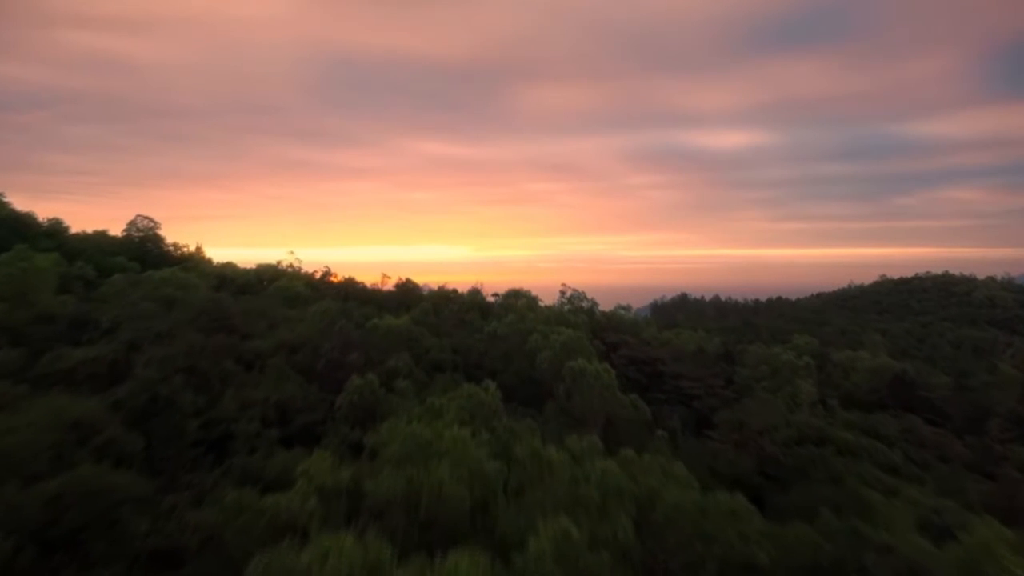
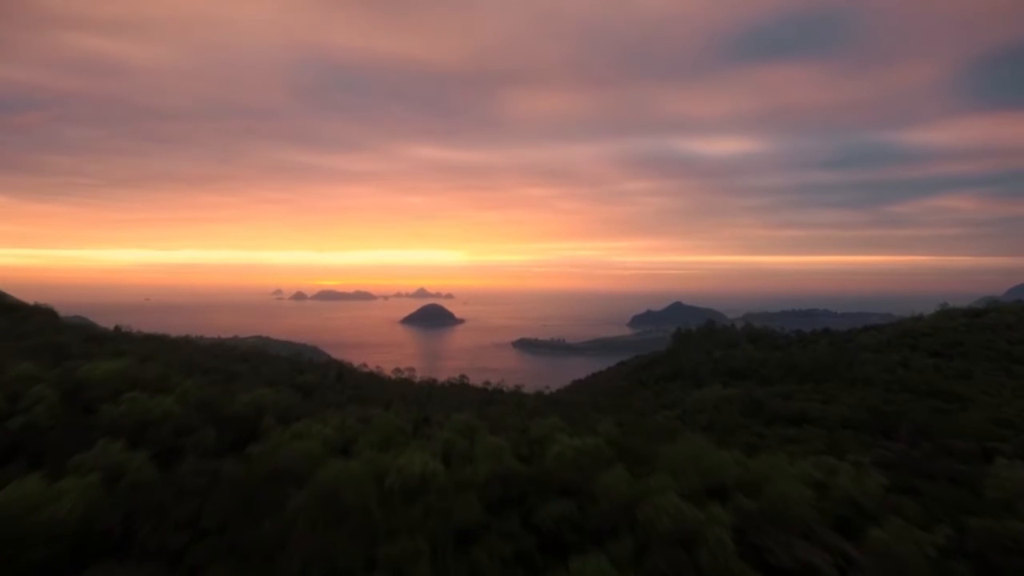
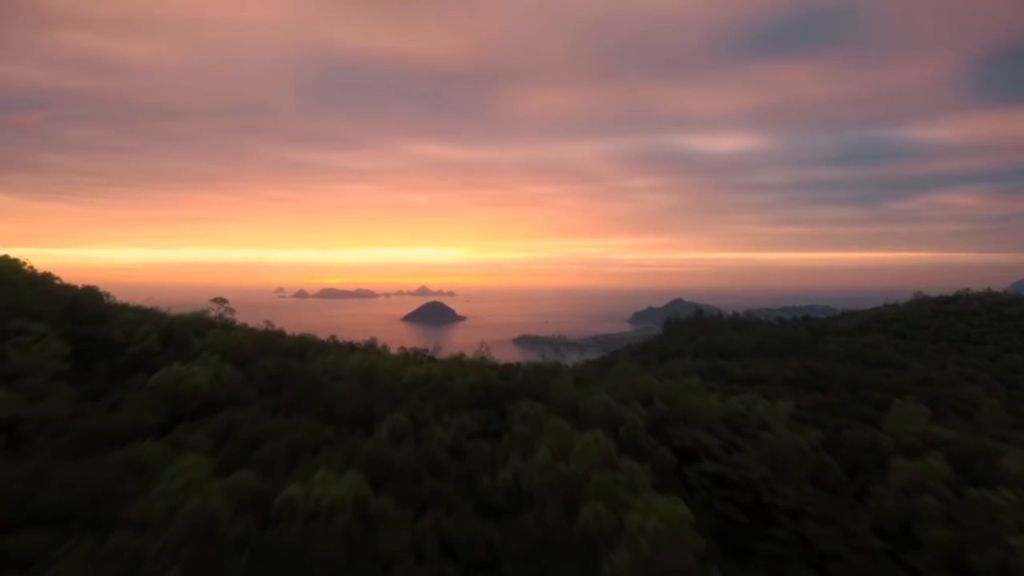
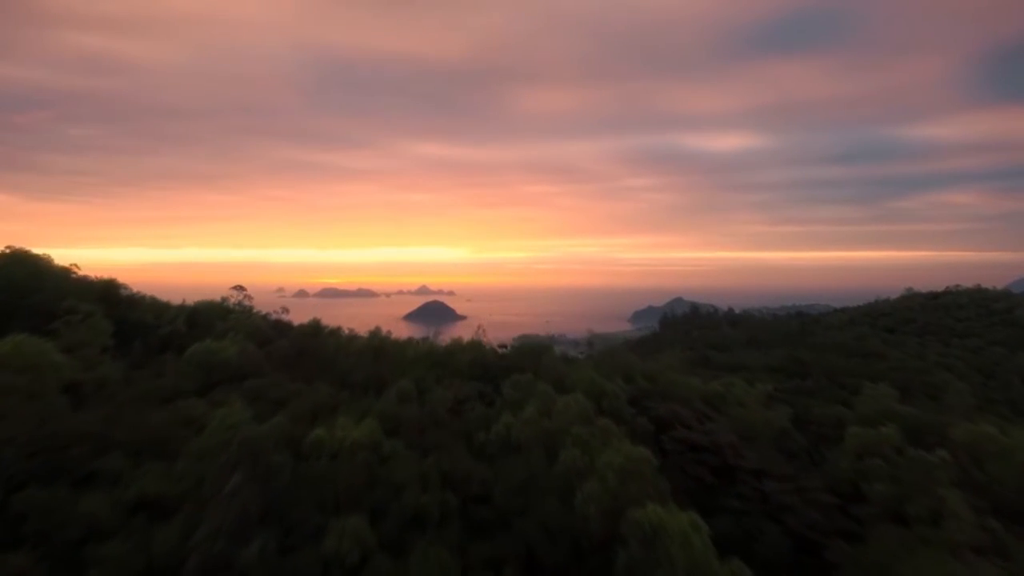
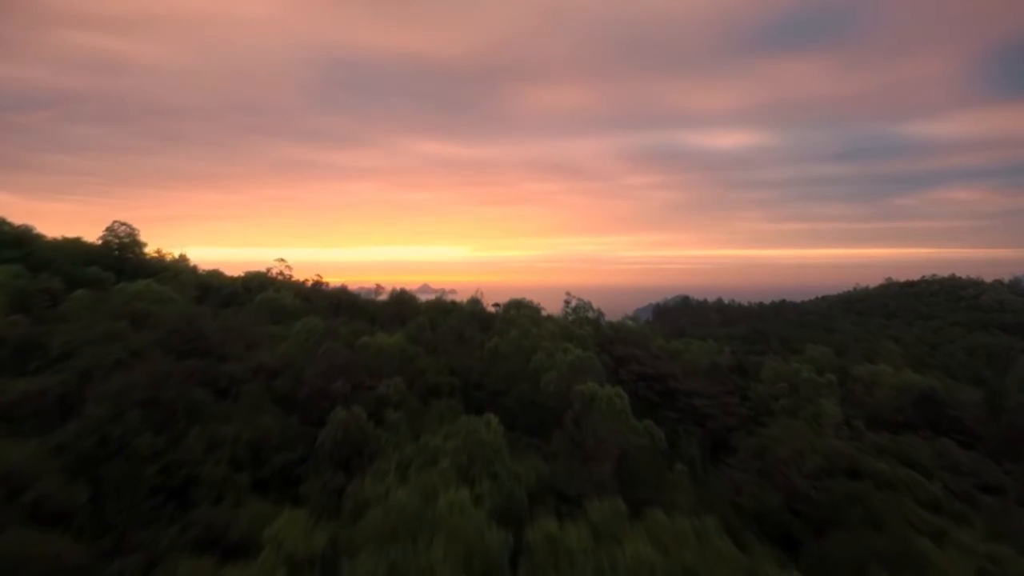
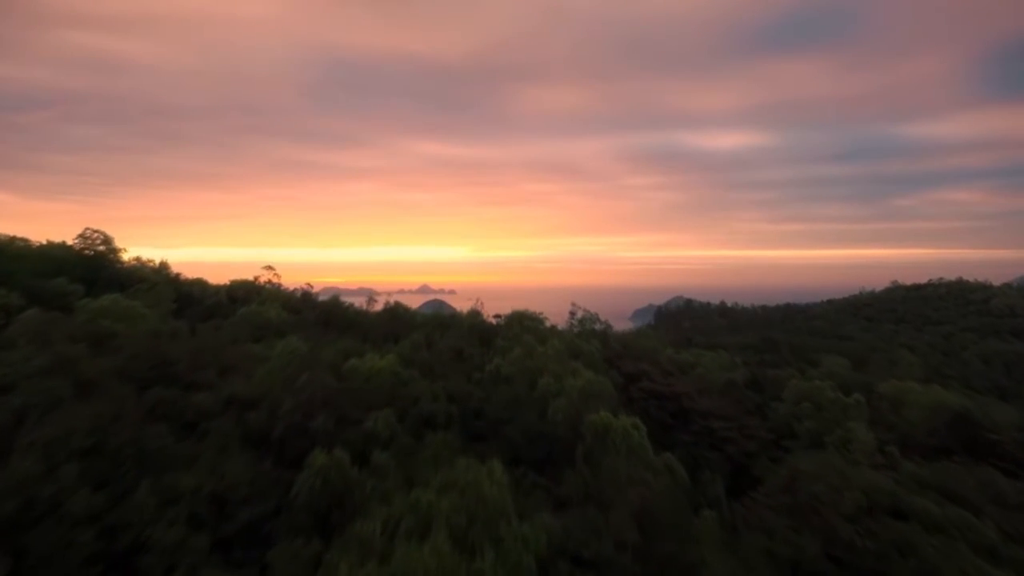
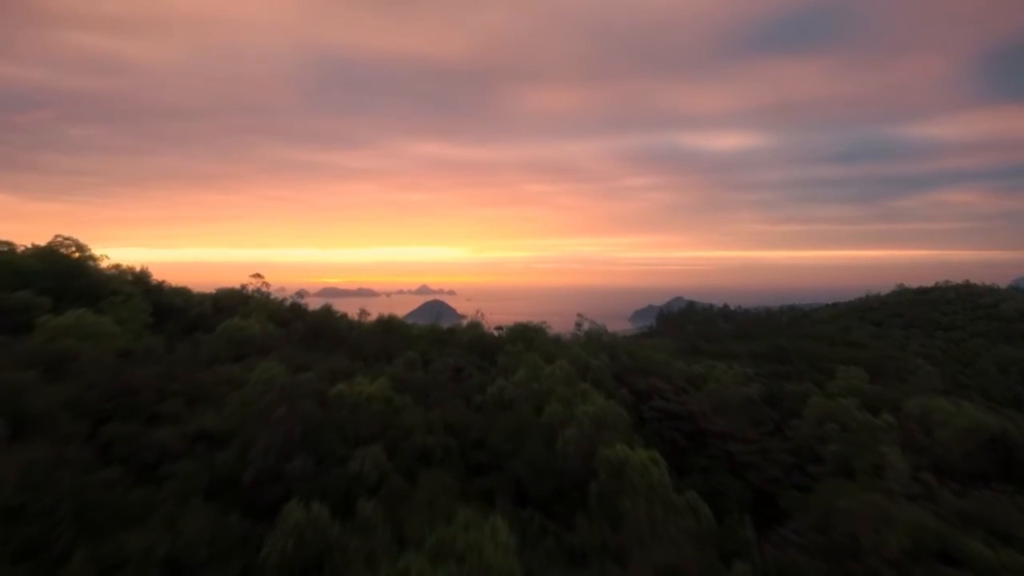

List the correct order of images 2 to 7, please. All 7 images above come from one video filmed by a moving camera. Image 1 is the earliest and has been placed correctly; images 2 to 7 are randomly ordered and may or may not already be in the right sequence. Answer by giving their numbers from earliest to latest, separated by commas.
5, 6, 7, 4, 3, 2
